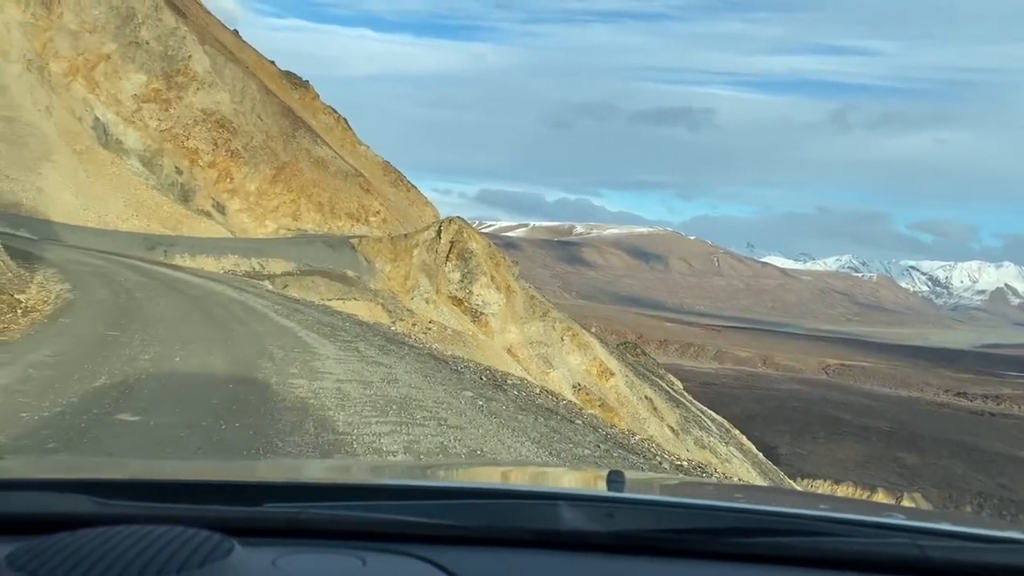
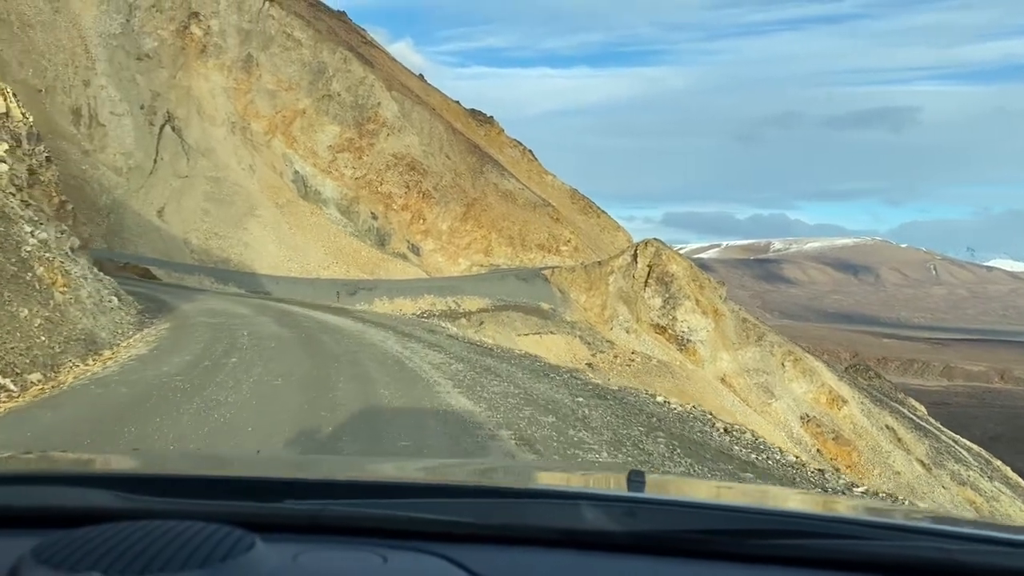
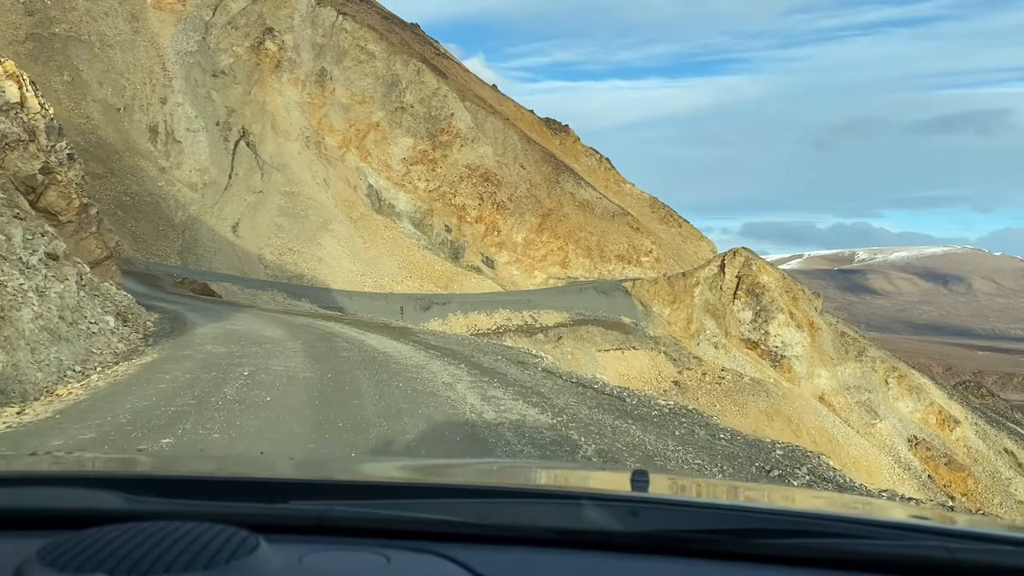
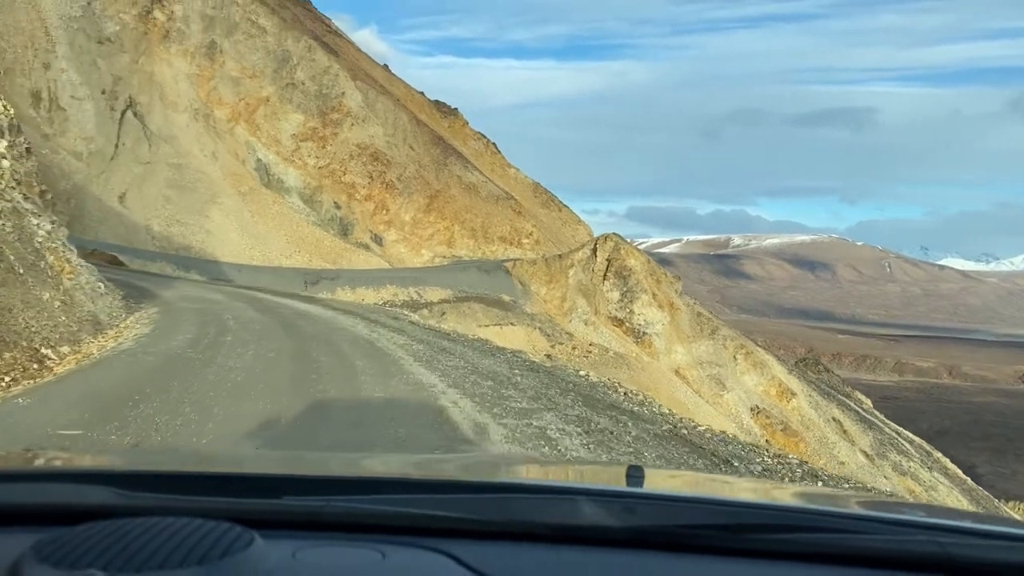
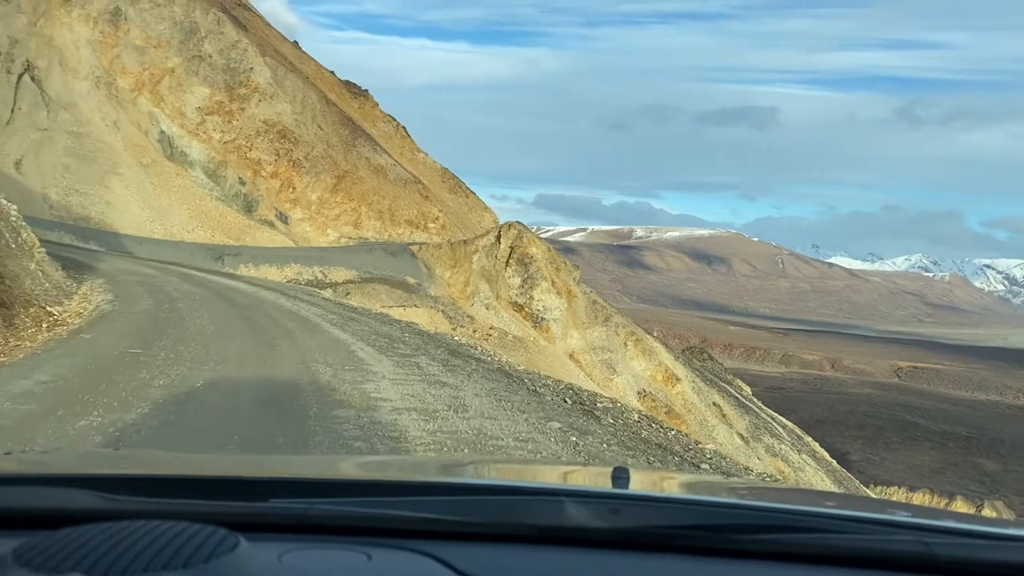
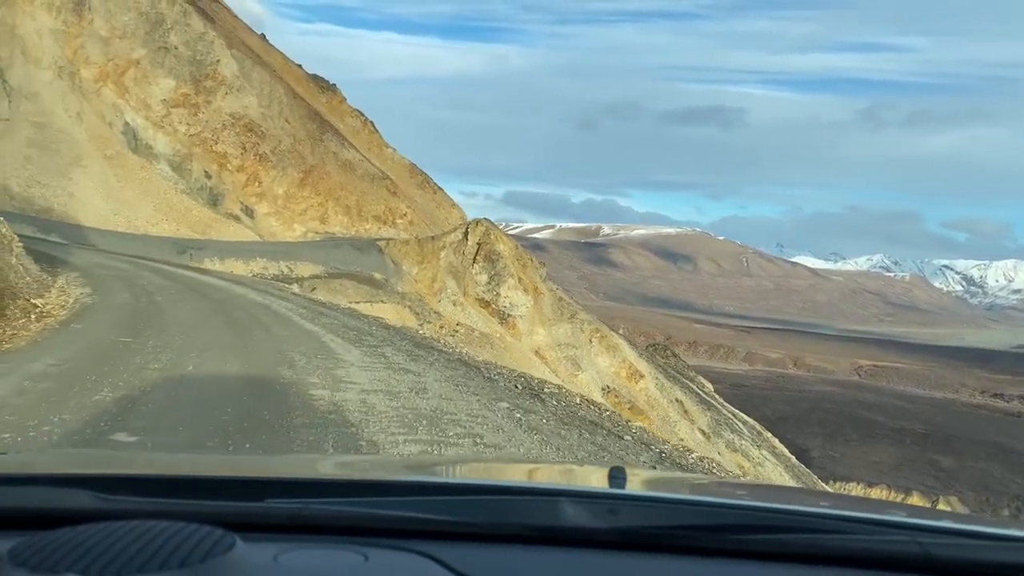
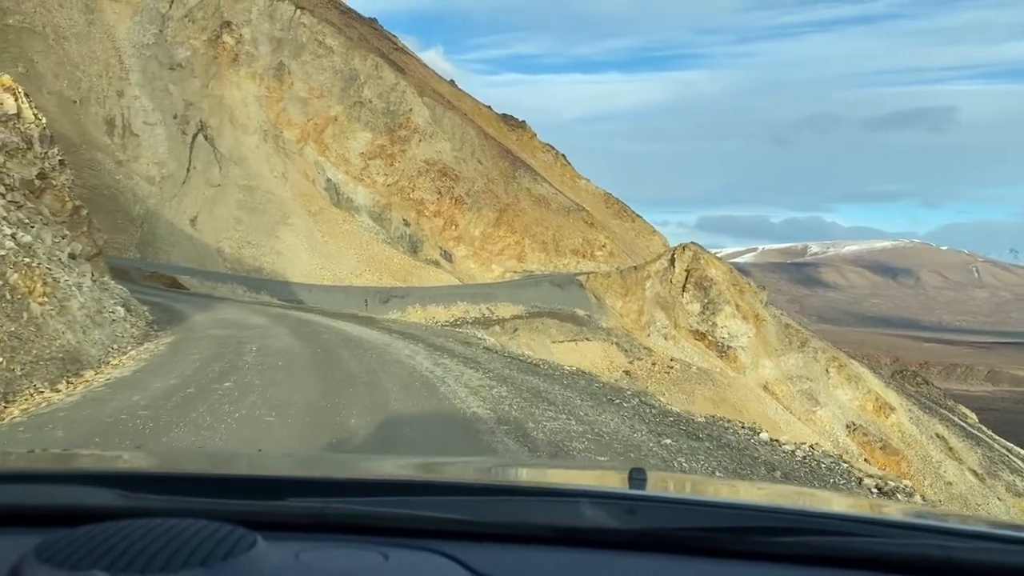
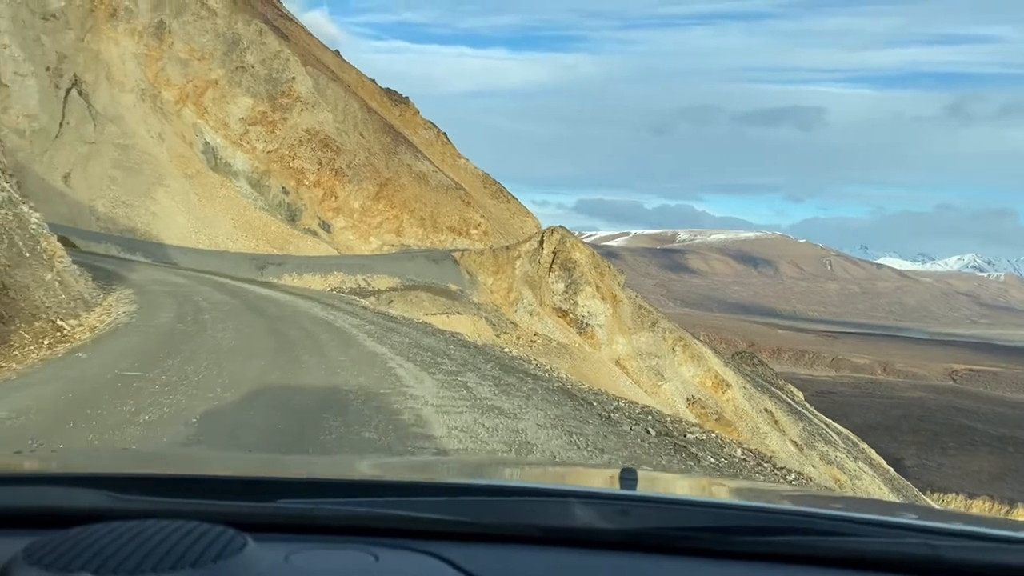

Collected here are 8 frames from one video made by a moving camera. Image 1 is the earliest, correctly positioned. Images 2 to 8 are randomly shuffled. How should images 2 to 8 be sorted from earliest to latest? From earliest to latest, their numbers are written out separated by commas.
6, 5, 8, 4, 2, 7, 3
